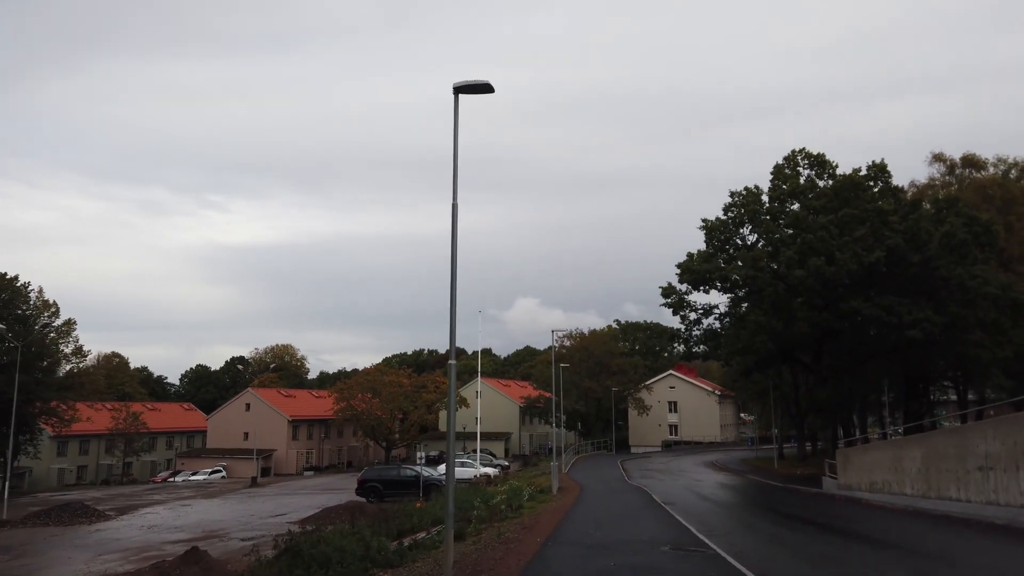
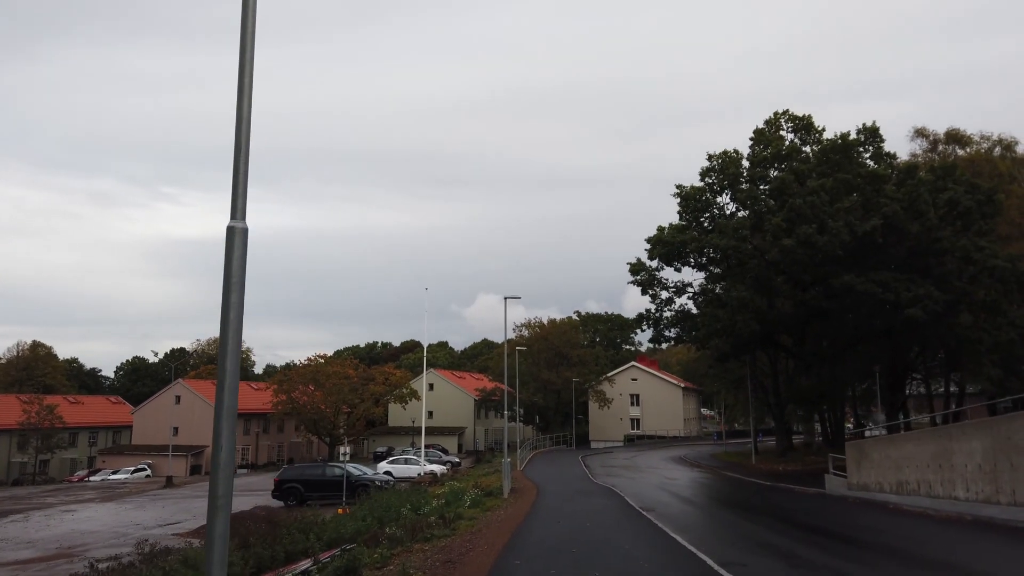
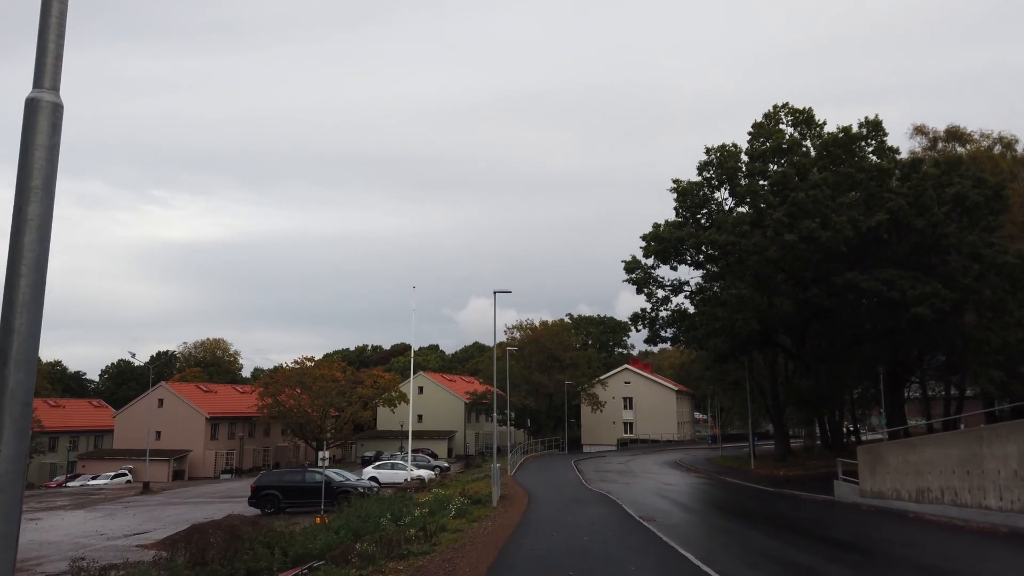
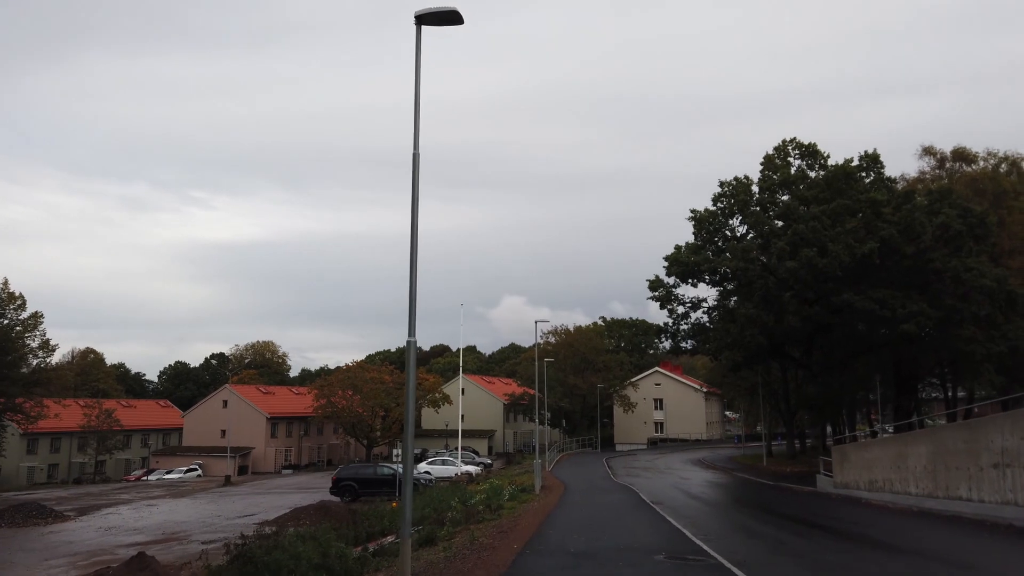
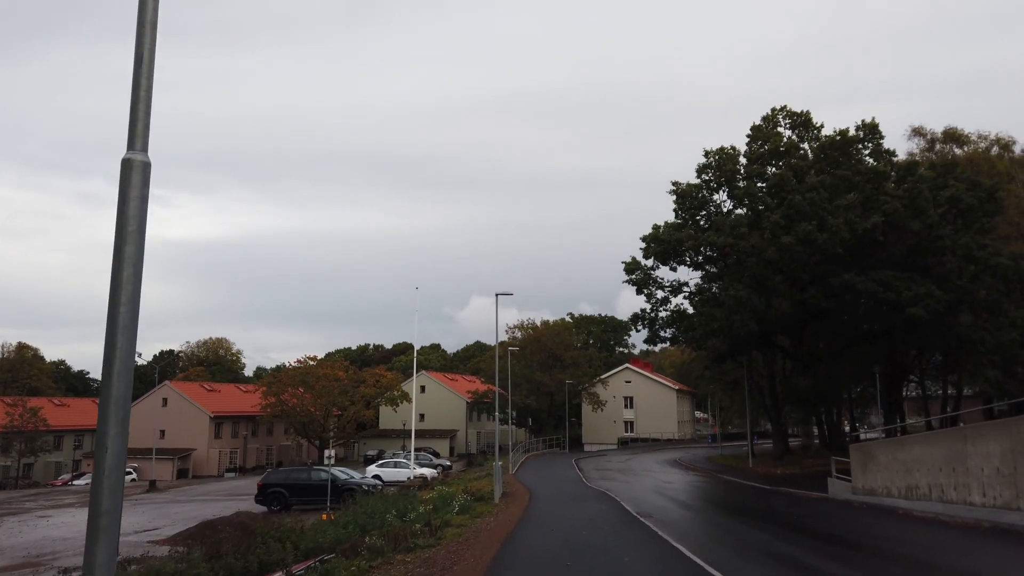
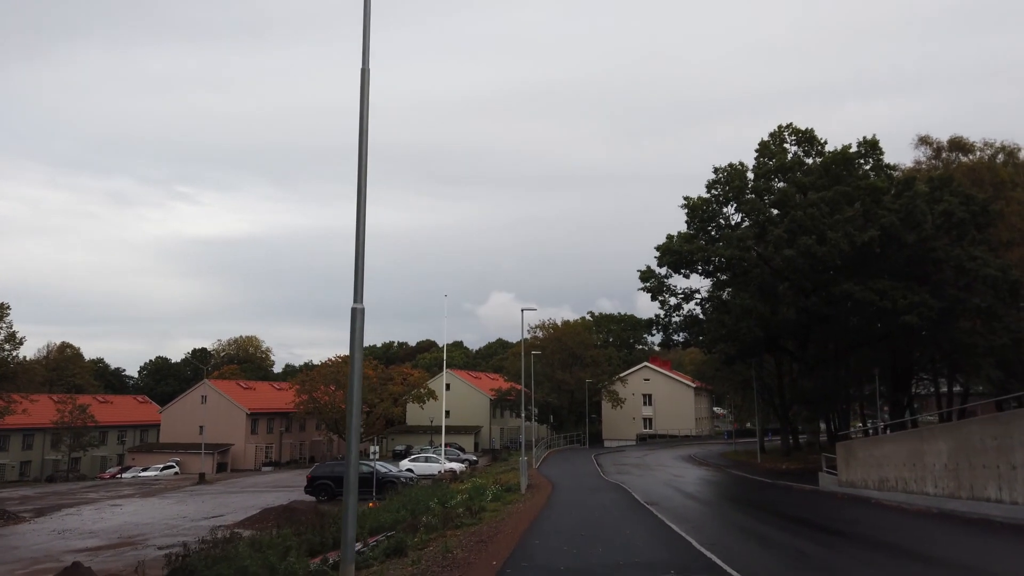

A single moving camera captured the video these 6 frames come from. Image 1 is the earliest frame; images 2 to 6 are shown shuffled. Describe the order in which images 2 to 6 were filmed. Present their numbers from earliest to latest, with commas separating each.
4, 6, 2, 5, 3
